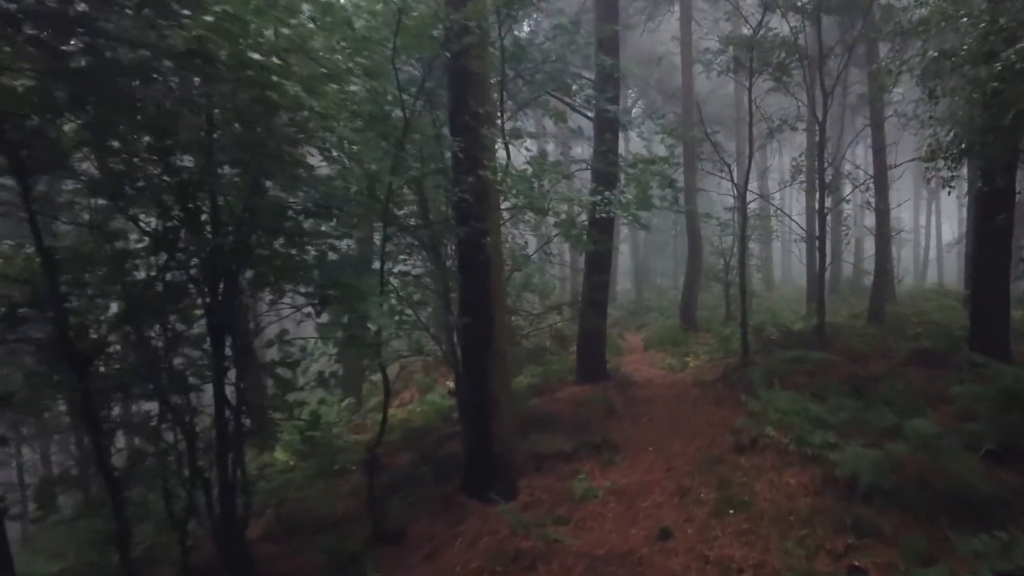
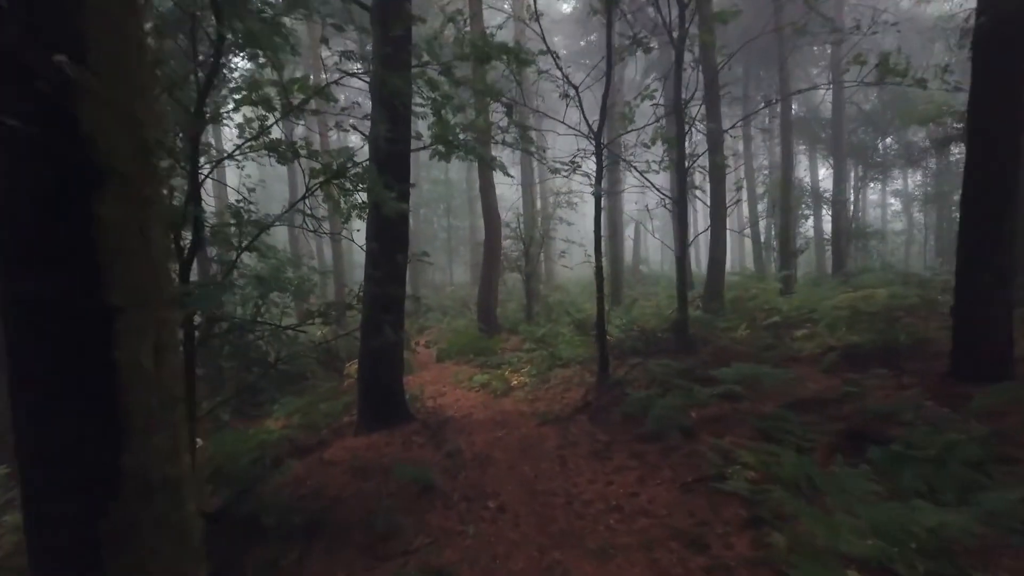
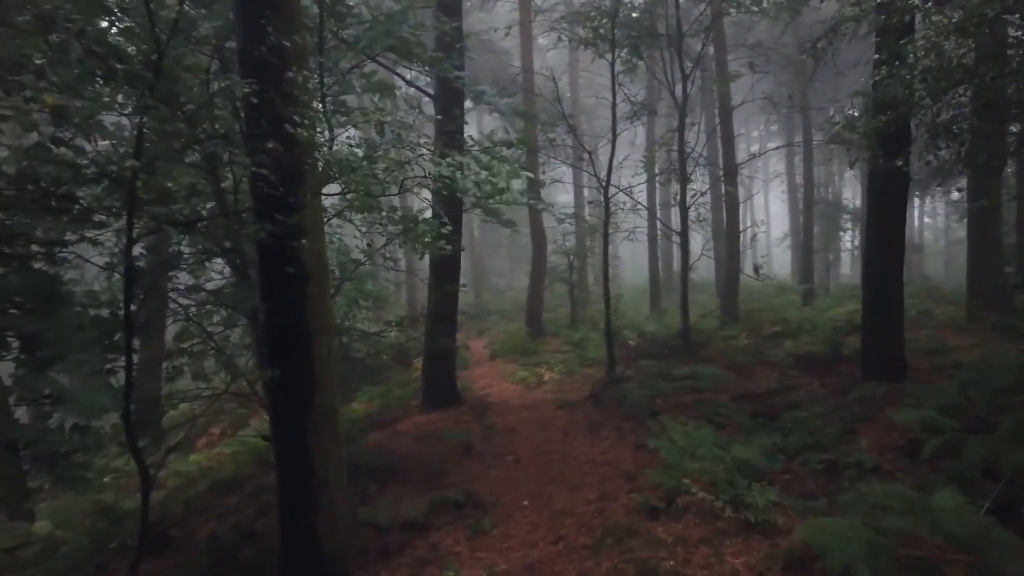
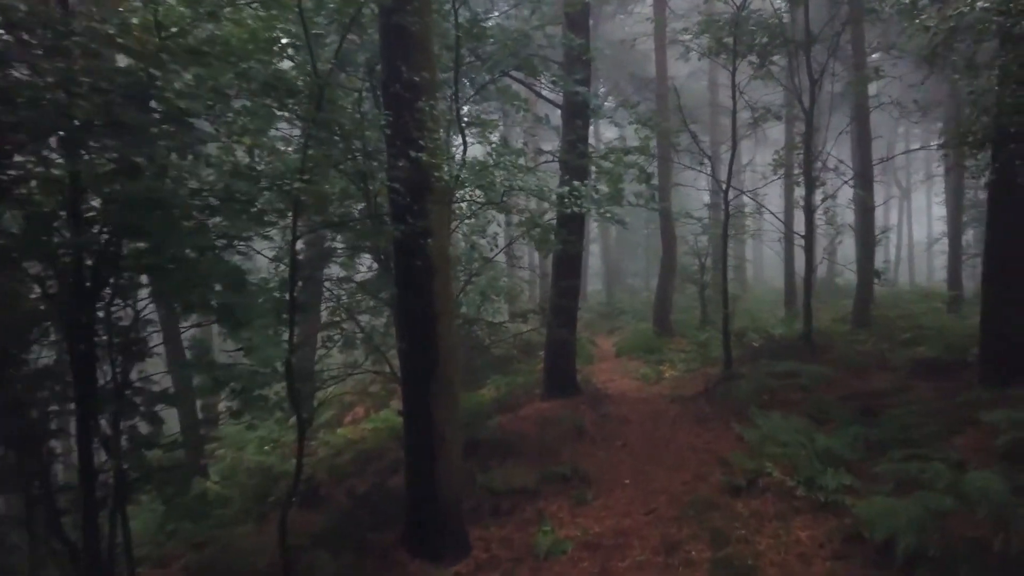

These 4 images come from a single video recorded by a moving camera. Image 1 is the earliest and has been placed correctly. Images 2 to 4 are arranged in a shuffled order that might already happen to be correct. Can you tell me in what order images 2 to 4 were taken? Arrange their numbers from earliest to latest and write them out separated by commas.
4, 3, 2
